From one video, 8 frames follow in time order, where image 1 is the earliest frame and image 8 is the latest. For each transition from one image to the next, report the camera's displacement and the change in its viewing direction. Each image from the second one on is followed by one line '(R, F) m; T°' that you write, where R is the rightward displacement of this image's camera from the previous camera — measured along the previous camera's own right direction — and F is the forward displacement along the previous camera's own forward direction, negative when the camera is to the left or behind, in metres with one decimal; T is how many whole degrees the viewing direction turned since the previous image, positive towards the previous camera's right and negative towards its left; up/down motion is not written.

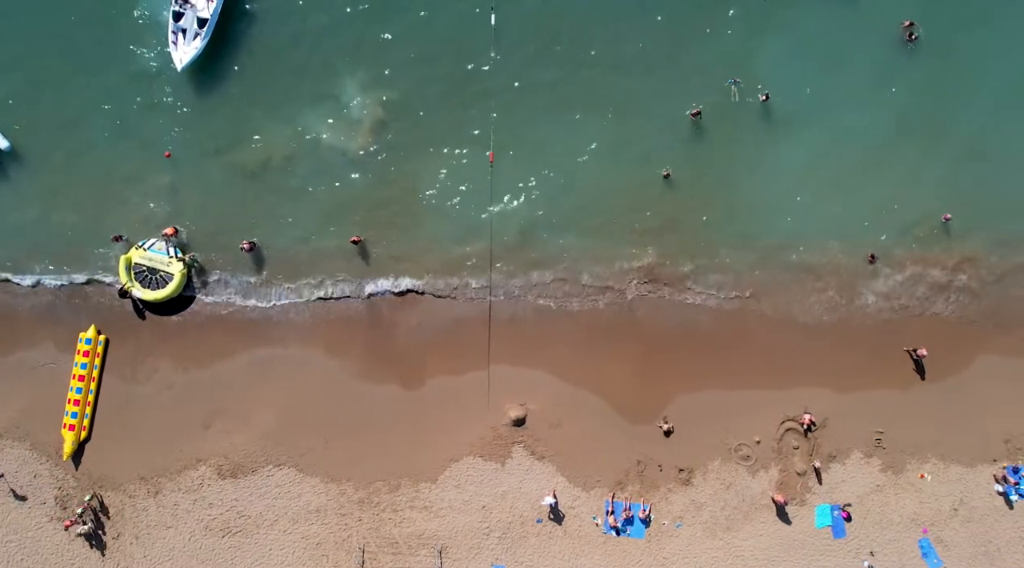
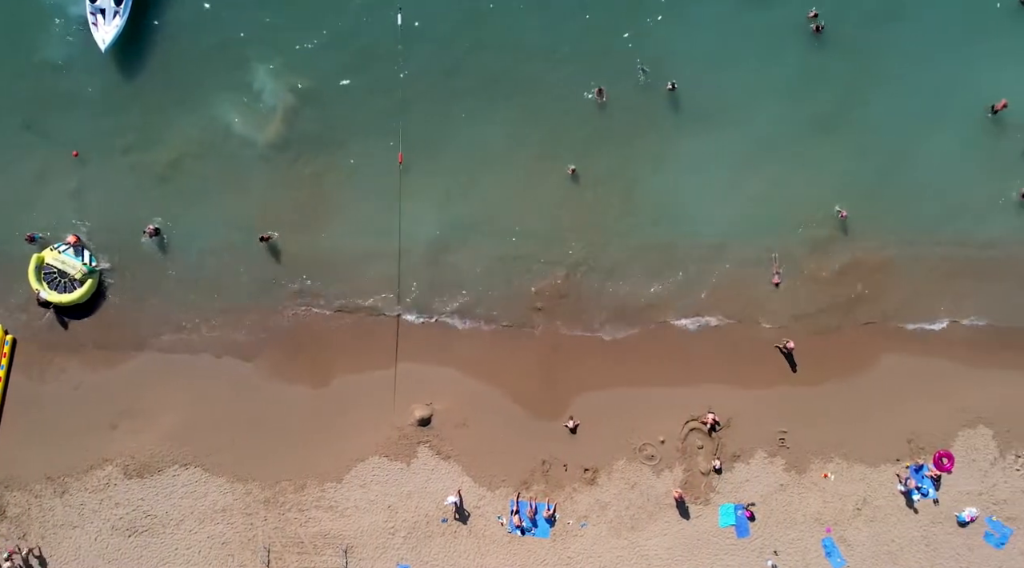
(+1.8, 0.0) m; 0°
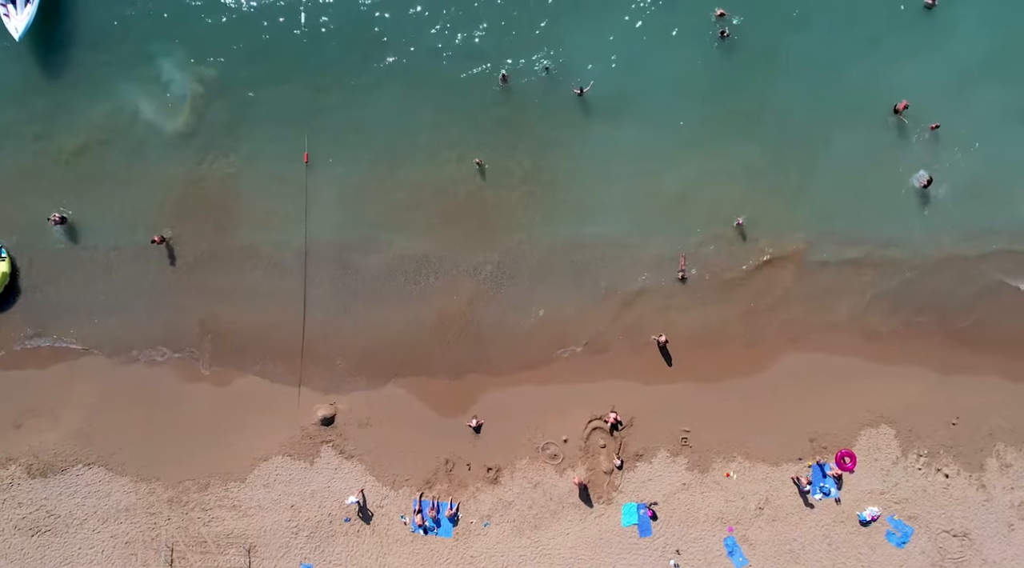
(+1.9, -0.1) m; 0°
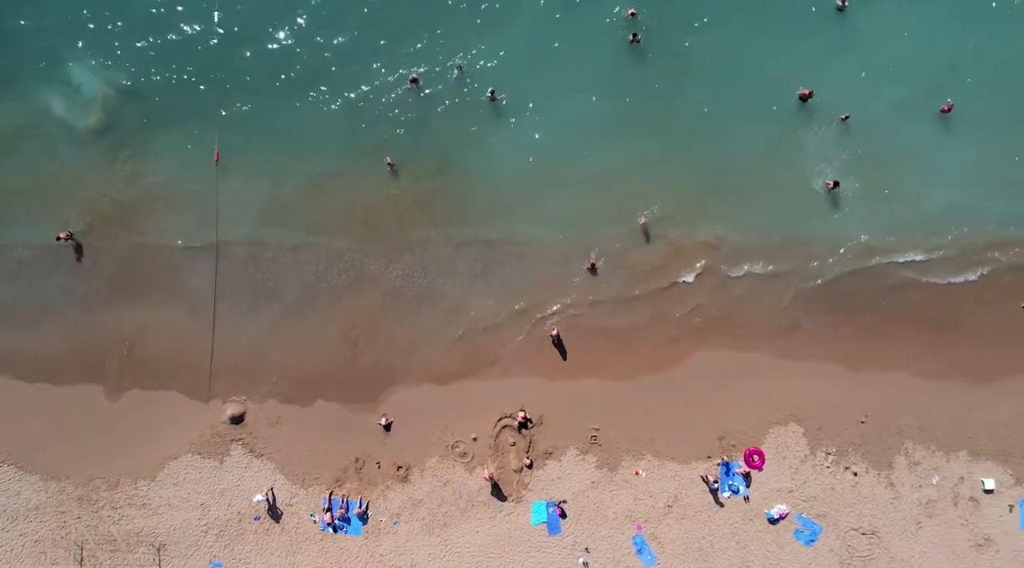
(+1.8, -0.1) m; 0°
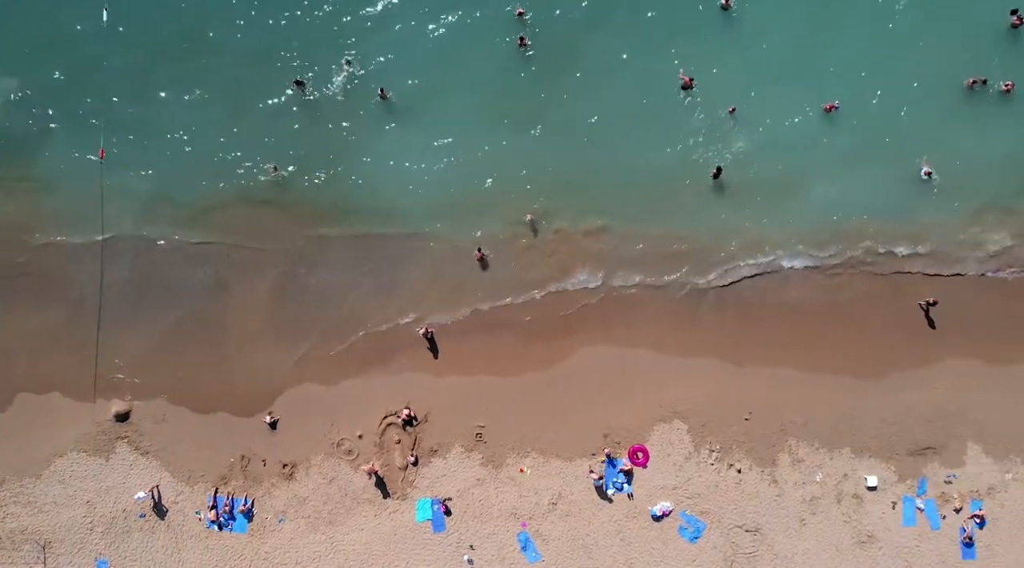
(+2.3, -0.1) m; 0°
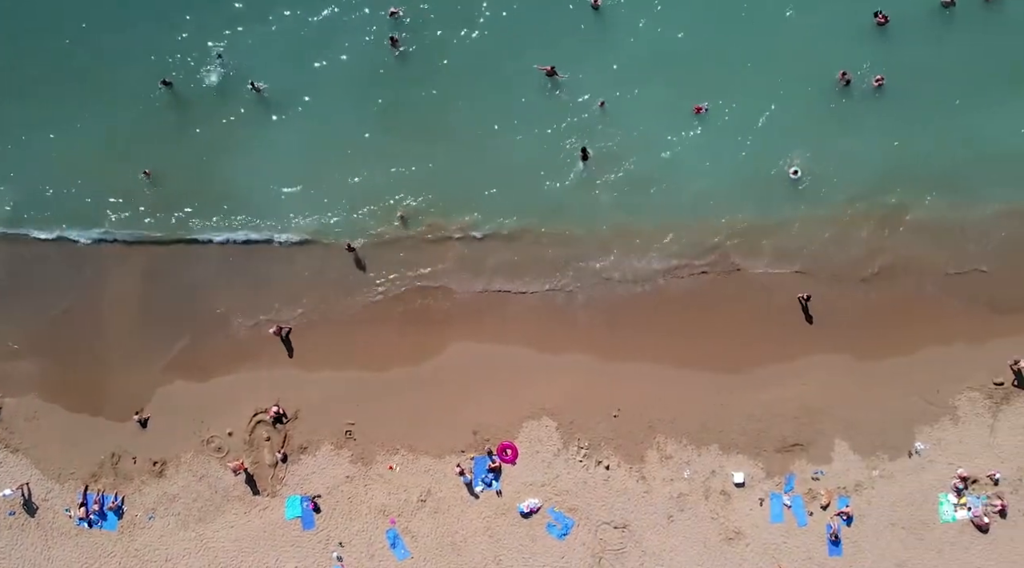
(+2.6, -0.1) m; 0°
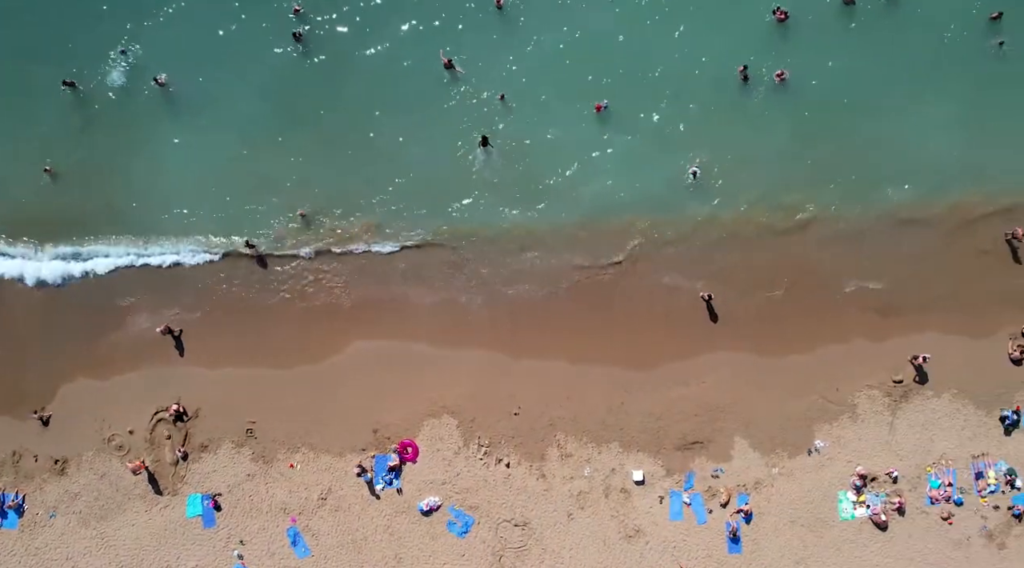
(+2.0, 0.0) m; 0°
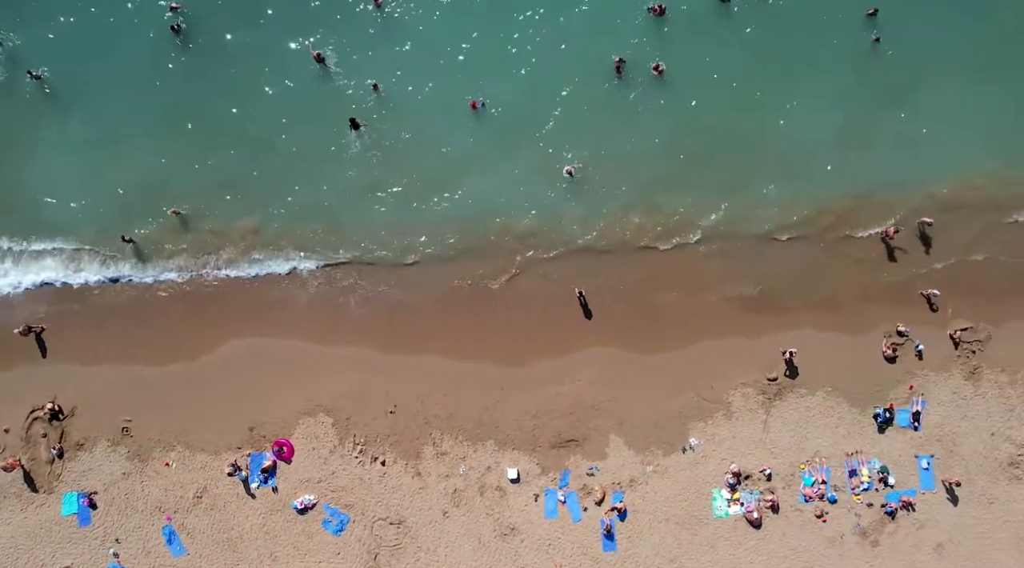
(+2.5, +0.1) m; 0°
